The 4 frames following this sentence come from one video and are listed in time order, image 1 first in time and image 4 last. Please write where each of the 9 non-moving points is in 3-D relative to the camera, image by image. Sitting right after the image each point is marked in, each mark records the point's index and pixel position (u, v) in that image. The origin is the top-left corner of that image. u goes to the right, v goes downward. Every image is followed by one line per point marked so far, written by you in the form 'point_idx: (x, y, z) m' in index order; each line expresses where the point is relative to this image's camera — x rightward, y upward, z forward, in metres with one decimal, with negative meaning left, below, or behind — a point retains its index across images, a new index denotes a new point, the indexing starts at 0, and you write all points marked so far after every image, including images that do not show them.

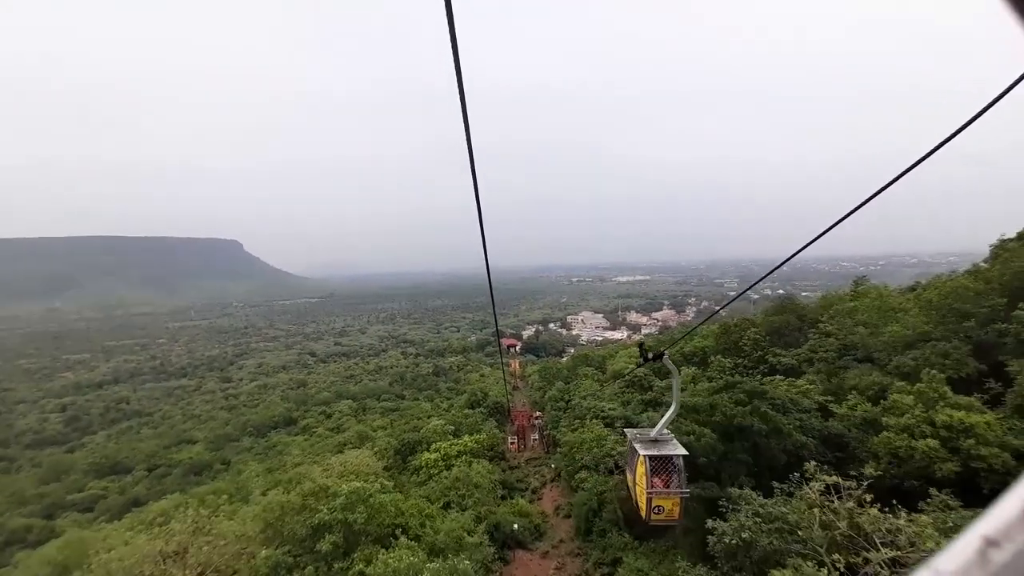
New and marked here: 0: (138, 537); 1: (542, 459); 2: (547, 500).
0: (-9.6, -6.4, +12.1) m
1: (+1.1, -6.3, +17.4) m
2: (+1.1, -6.6, +14.6) m
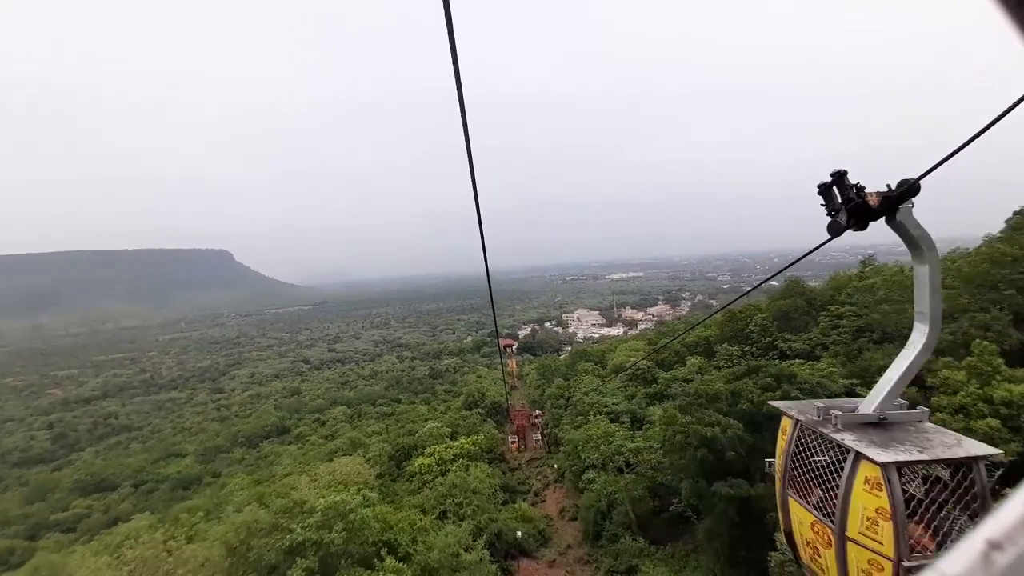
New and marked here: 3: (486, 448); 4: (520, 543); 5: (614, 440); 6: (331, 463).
0: (-9.5, -6.6, +11.4) m
1: (+1.1, -6.1, +16.8) m
2: (+1.2, -6.4, +14.0) m
3: (-1.0, -5.5, +16.2) m
4: (+0.2, -6.3, +11.5) m
5: (+2.7, -4.0, +12.3) m
6: (-6.7, -6.3, +17.2) m
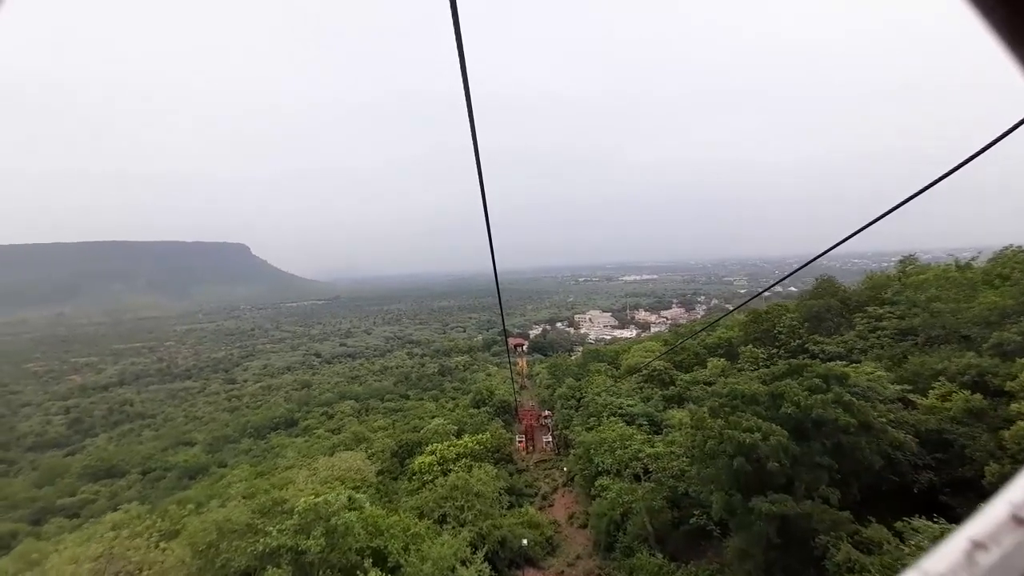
0: (-9.4, -6.2, +11.2) m
1: (+1.4, -6.0, +16.3) m
2: (+1.4, -6.2, +13.5) m
3: (-0.7, -5.3, +15.8) m
4: (+0.3, -6.1, +11.0) m
5: (+2.9, -3.9, +11.7) m
6: (-6.4, -6.0, +16.8) m
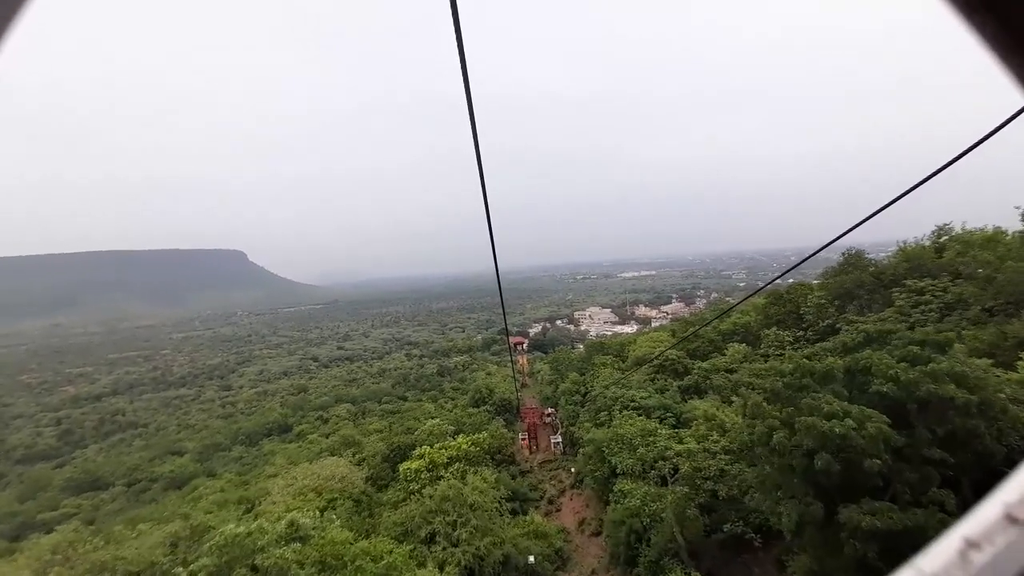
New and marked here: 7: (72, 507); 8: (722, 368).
0: (-9.3, -6.1, +10.2) m
1: (+1.5, -5.6, +15.3) m
2: (+1.5, -5.9, +12.5) m
3: (-0.6, -5.0, +14.8) m
4: (+0.4, -5.8, +10.0) m
5: (+3.0, -3.5, +10.8) m
6: (-6.3, -5.9, +15.9) m
7: (-16.9, -8.4, +18.1) m
8: (+5.3, -2.1, +12.3) m
